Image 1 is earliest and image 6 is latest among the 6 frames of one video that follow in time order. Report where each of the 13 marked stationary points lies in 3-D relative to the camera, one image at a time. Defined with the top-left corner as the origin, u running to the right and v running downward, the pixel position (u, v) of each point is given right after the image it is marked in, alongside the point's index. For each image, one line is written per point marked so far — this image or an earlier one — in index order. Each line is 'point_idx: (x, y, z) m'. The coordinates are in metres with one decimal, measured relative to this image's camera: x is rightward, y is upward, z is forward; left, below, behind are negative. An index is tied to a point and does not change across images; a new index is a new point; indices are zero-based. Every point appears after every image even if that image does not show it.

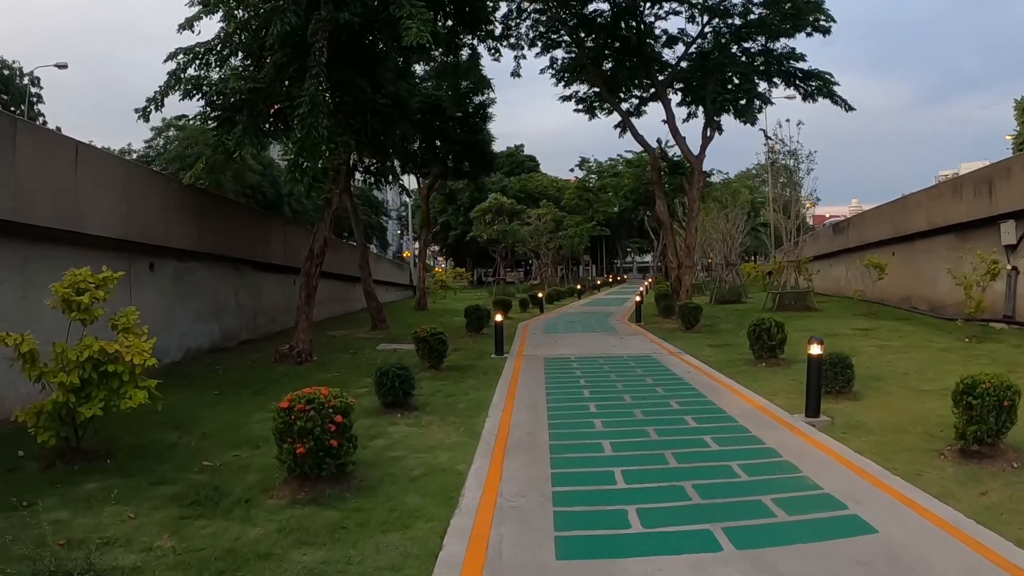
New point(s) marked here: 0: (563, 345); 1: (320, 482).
0: (+0.9, -1.0, +13.8) m
1: (-1.4, -1.4, +5.3) m
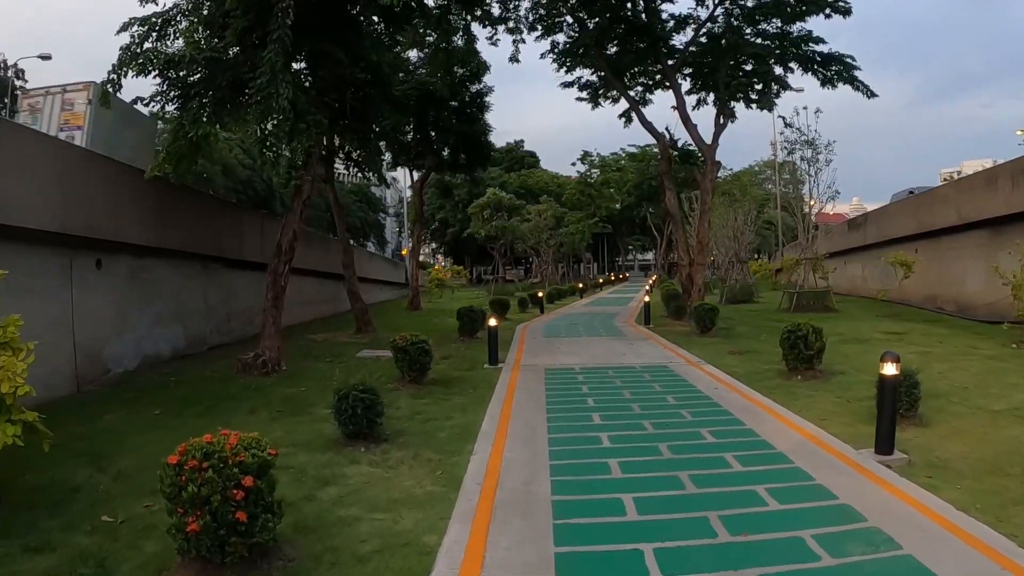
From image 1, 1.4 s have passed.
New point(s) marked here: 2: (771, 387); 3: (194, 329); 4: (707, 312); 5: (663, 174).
0: (+0.9, -1.0, +12.3) m
1: (-1.5, -1.5, +3.8) m
2: (+3.3, -1.3, +9.4) m
3: (-6.4, -0.8, +14.5) m
4: (+4.0, -0.5, +14.7) m
5: (+4.0, +3.1, +19.2) m
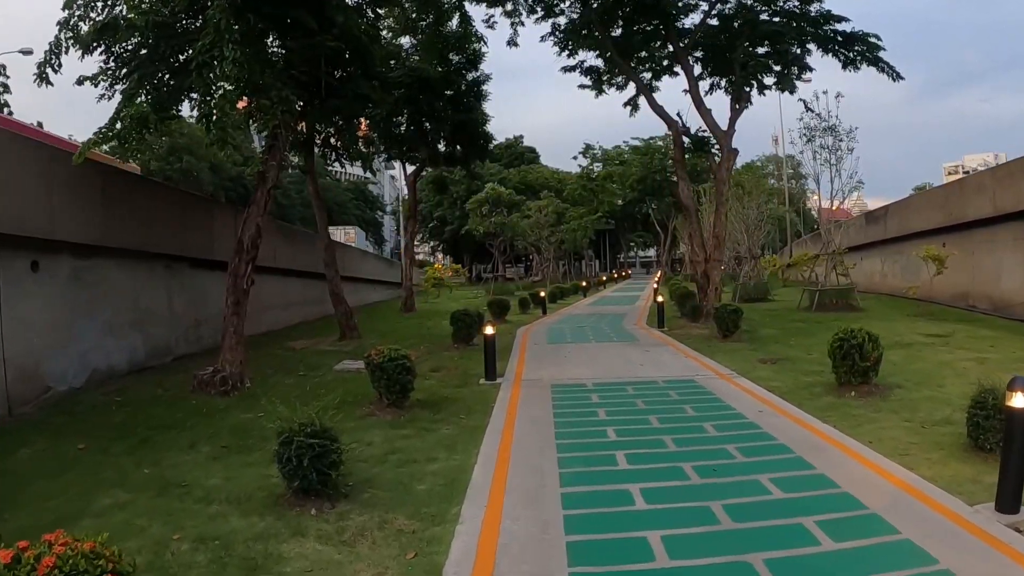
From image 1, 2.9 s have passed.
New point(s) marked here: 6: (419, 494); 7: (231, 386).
0: (+0.9, -1.1, +10.7) m
1: (-1.5, -1.5, +2.2) m
2: (+3.4, -1.3, +7.8) m
3: (-6.4, -0.9, +13.0) m
4: (+4.0, -0.5, +13.1) m
5: (+4.0, +3.1, +17.7) m
6: (-0.6, -1.4, +4.9) m
7: (-3.7, -1.3, +9.4) m
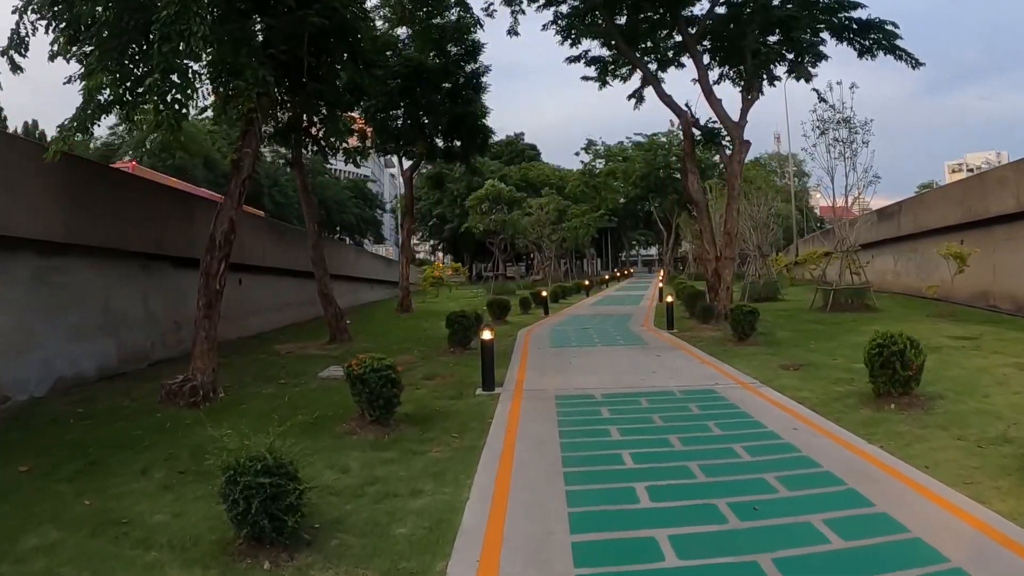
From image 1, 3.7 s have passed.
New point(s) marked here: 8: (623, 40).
0: (+0.9, -1.1, +9.8) m
1: (-1.5, -1.5, +1.4) m
2: (+3.4, -1.3, +7.0) m
3: (-6.4, -0.9, +12.1) m
4: (+4.0, -0.5, +12.3) m
5: (+4.0, +3.1, +16.8) m
6: (-0.6, -1.4, +4.1) m
7: (-3.7, -1.3, +8.5) m
8: (+3.0, +6.8, +19.7) m
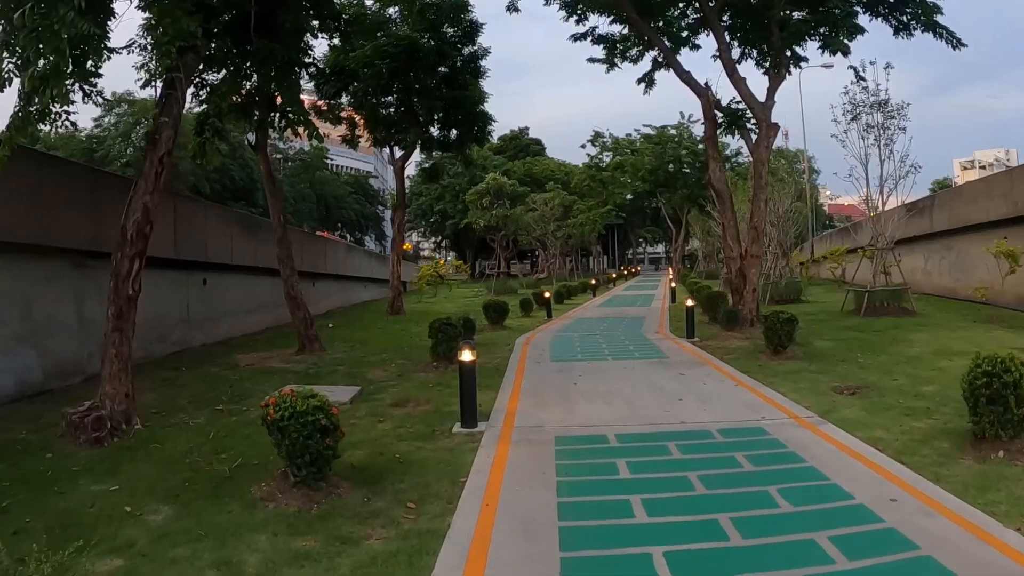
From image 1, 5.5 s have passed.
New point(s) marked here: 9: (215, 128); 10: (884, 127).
0: (+0.8, -1.1, +8.0) m
1: (-1.6, -1.6, -0.4) m
2: (+3.2, -1.4, +5.1) m
3: (-6.5, -0.9, +10.3) m
4: (+3.9, -0.5, +10.4) m
5: (+4.0, +3.1, +14.9) m
6: (-0.8, -1.5, +2.3) m
7: (-3.8, -1.3, +6.7) m
8: (+3.0, +6.7, +17.8) m
9: (-4.9, +2.6, +11.7) m
10: (+9.3, +4.0, +18.1) m
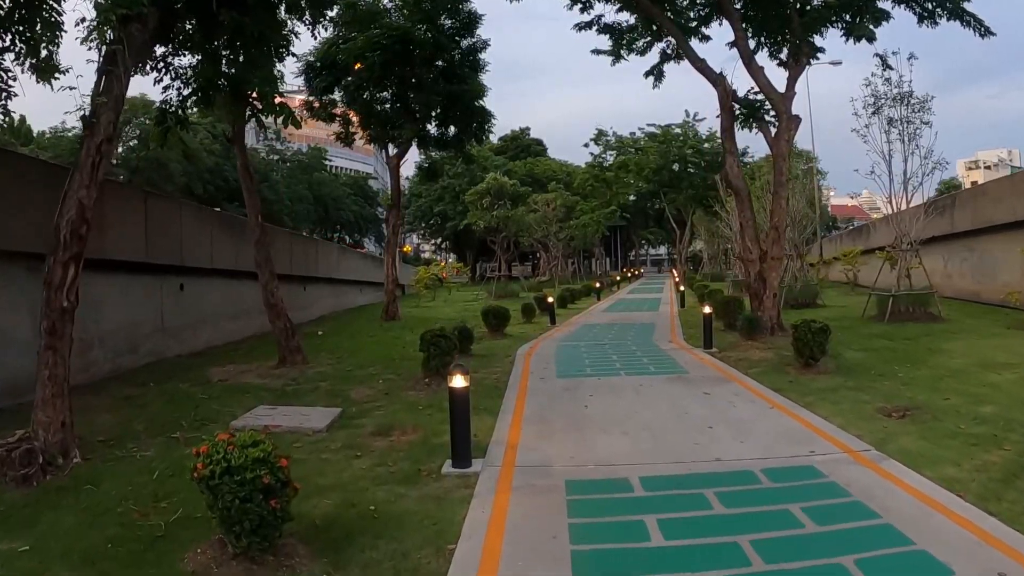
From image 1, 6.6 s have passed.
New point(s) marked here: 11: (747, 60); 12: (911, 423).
0: (+0.8, -1.2, +7.0) m
1: (-1.6, -1.7, -1.5) m
2: (+3.2, -1.4, +4.1) m
3: (-6.4, -1.0, +9.3) m
4: (+3.9, -0.6, +9.4) m
5: (+4.0, +3.0, +13.9) m
6: (-0.8, -1.6, +1.2) m
7: (-3.8, -1.4, +5.7) m
8: (+3.0, +6.6, +16.8) m
9: (-4.8, +2.5, +10.7) m
10: (+9.3, +3.9, +17.0) m
11: (+4.6, +4.5, +14.3) m
12: (+3.8, -1.2, +6.9) m
